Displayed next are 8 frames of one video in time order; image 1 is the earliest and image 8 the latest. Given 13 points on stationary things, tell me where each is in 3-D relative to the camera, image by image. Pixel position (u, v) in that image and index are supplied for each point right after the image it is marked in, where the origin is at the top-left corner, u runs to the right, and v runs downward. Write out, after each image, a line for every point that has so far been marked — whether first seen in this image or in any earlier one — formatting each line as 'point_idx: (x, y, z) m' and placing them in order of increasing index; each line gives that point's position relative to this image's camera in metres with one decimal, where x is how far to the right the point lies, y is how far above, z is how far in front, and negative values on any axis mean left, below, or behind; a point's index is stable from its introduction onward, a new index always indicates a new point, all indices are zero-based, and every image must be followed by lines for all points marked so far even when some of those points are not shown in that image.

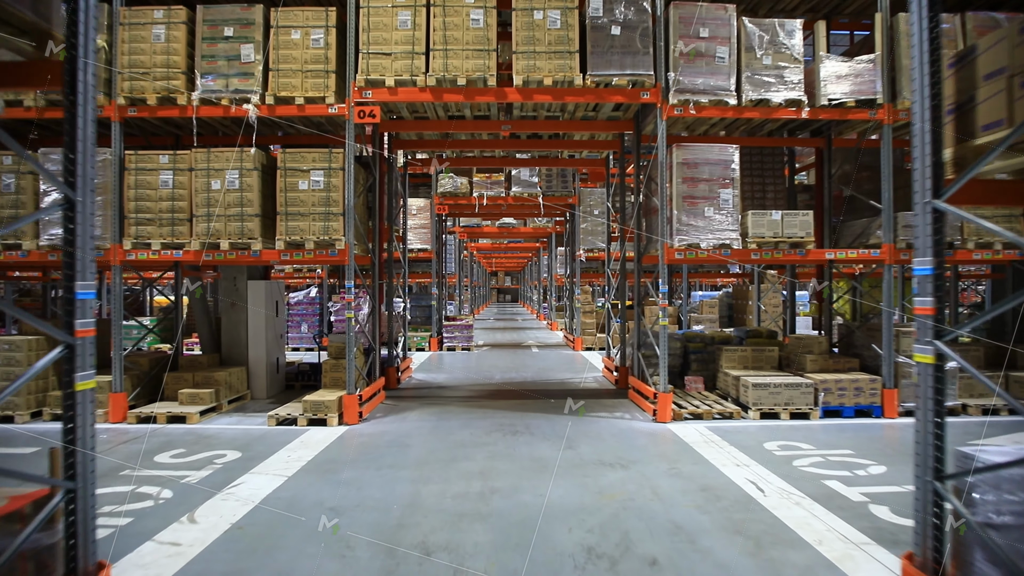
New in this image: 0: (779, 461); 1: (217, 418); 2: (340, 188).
0: (+3.0, -1.9, +5.8) m
1: (-4.3, -1.9, +7.7) m
2: (-2.5, +1.4, +7.5) m
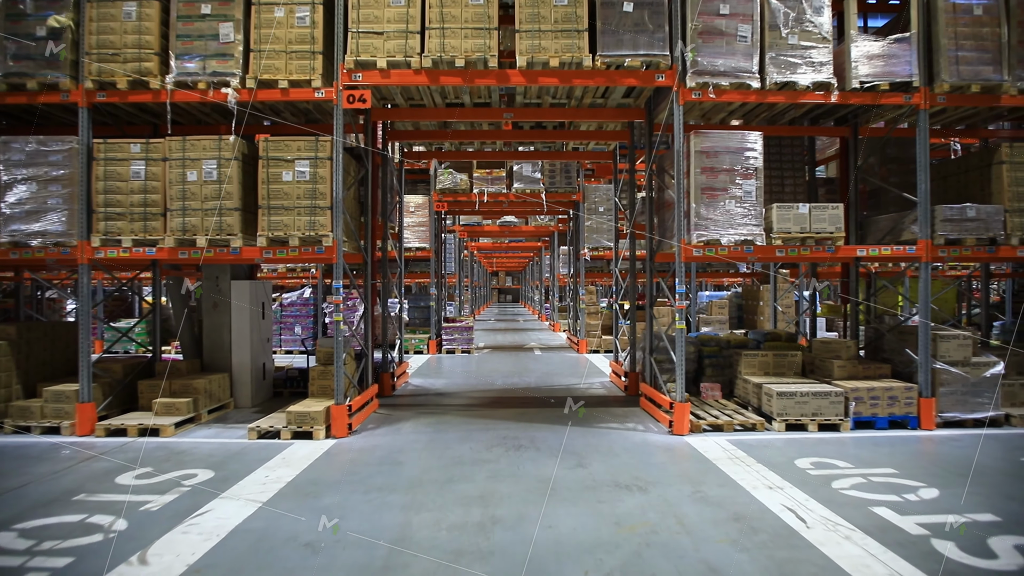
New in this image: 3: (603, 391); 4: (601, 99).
0: (+3.0, -1.9, +5.2) m
1: (-4.3, -1.9, +7.1) m
2: (-2.4, +1.4, +6.9) m
3: (+1.7, -2.0, +9.9) m
4: (+1.4, +3.0, +8.3) m
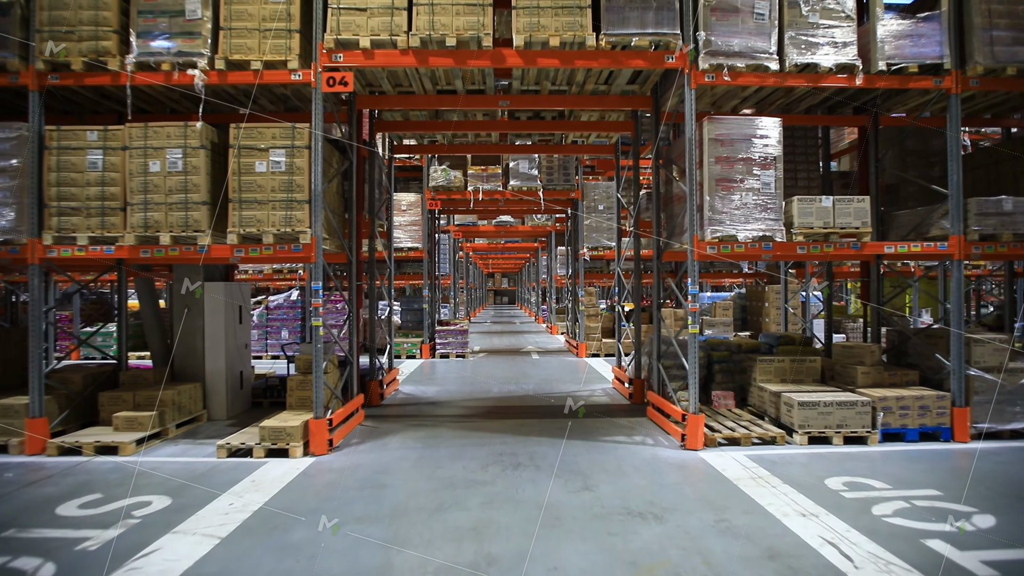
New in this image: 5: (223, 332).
0: (+3.0, -1.9, +4.6) m
1: (-4.3, -2.0, +6.4) m
2: (-2.5, +1.4, +6.3) m
3: (+1.7, -2.0, +9.3) m
4: (+1.4, +3.0, +7.7) m
5: (-4.3, -0.7, +7.9) m
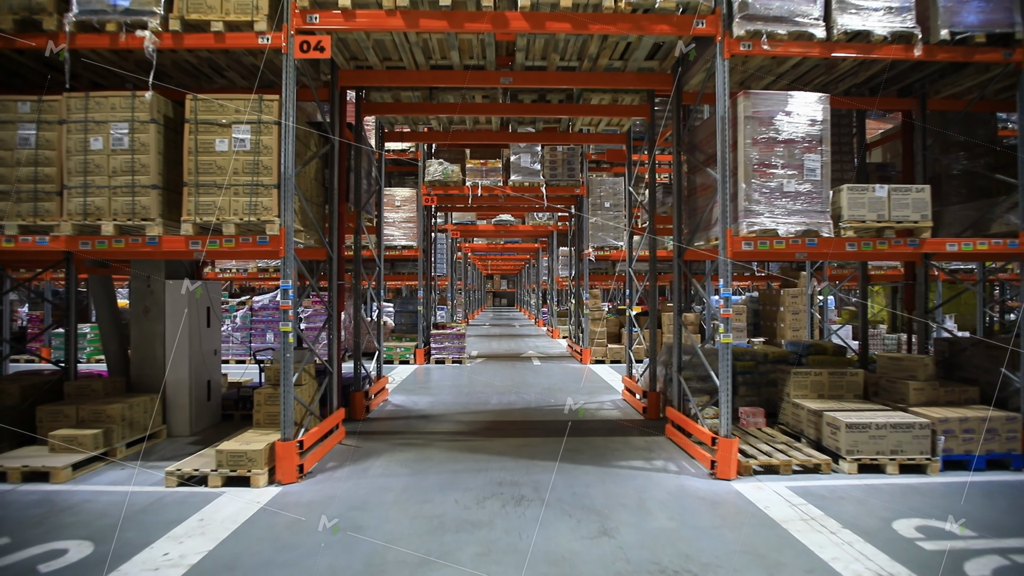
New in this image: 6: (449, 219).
0: (+3.0, -2.0, +3.7) m
1: (-4.3, -1.9, +5.5) m
2: (-2.4, +1.4, +5.4) m
3: (+1.7, -2.0, +8.4) m
4: (+1.4, +3.0, +6.8) m
5: (-4.3, -0.6, +7.0) m
6: (-2.3, +2.5, +19.3) m
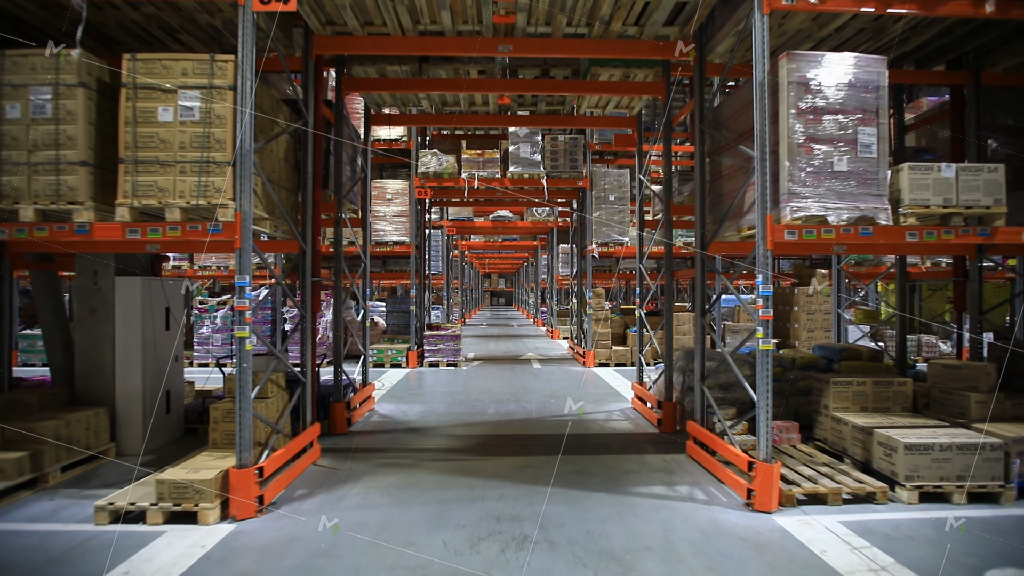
0: (+3.0, -1.9, +2.9) m
1: (-4.3, -1.9, +4.6) m
2: (-2.4, +1.4, +4.5) m
3: (+1.7, -2.0, +7.5) m
4: (+1.4, +3.0, +6.0) m
5: (-4.3, -0.6, +6.1) m
6: (-2.4, +2.6, +18.4) m
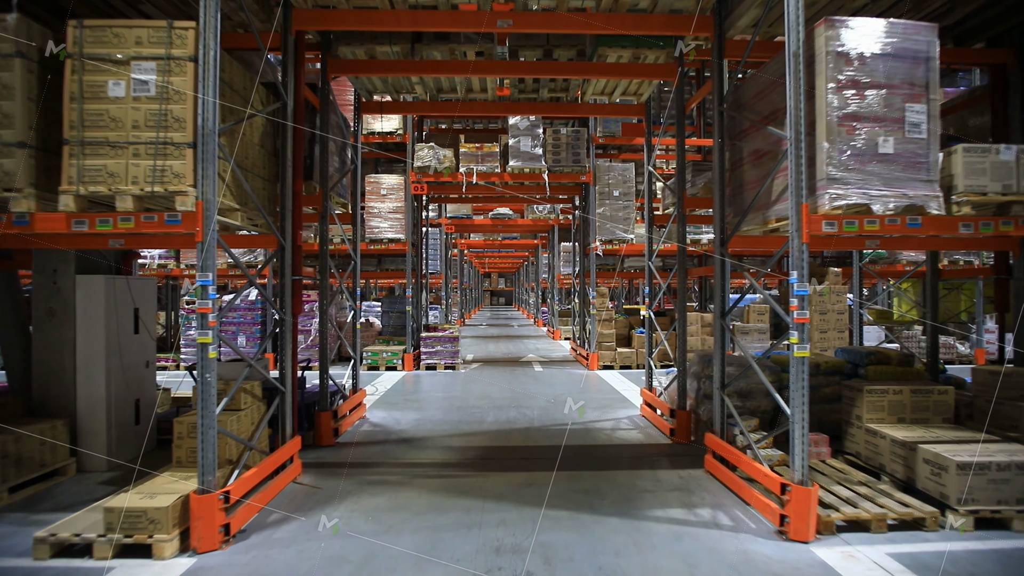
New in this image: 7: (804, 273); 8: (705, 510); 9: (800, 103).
0: (+3.0, -1.9, +2.3) m
1: (-4.3, -1.9, +4.1) m
2: (-2.4, +1.4, +3.9) m
3: (+1.7, -2.0, +7.0) m
4: (+1.4, +3.0, +5.4) m
5: (-4.3, -0.6, +5.5) m
6: (-2.4, +2.6, +17.8) m
7: (+2.2, +0.1, +4.0) m
8: (+1.7, -1.9, +4.6) m
9: (+2.2, +1.4, +4.1) m
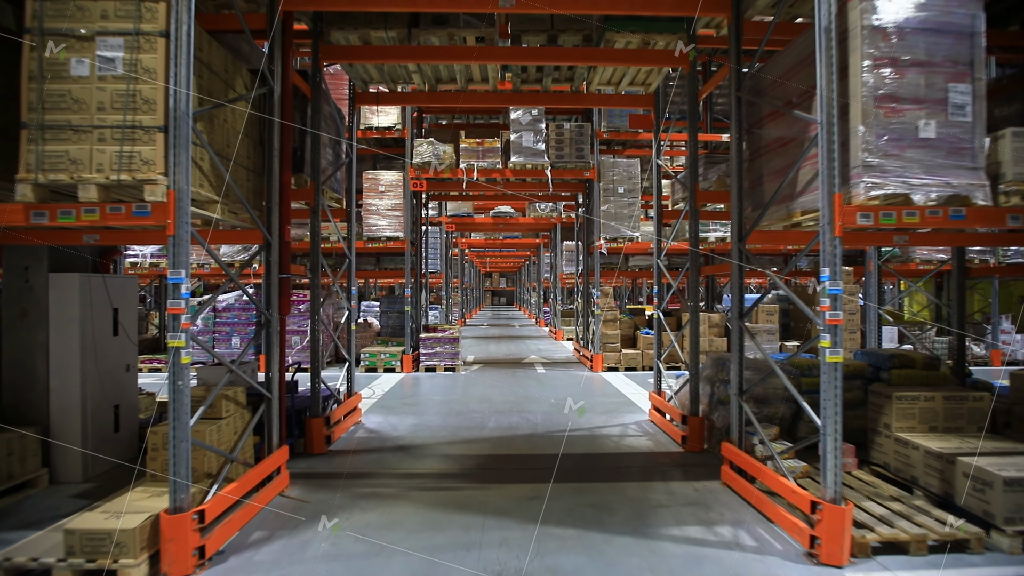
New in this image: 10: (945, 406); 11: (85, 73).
0: (+3.0, -1.9, +1.9) m
1: (-4.3, -1.9, +3.7) m
2: (-2.4, +1.5, +3.6) m
3: (+1.7, -1.9, +6.6) m
4: (+1.4, +3.0, +5.0) m
5: (-4.3, -0.6, +5.2) m
6: (-2.3, +2.6, +17.5) m
7: (+2.3, +0.1, +3.7) m
8: (+1.7, -1.9, +4.2) m
9: (+2.2, +1.4, +3.7) m
10: (+4.1, -1.1, +5.0) m
11: (-2.9, +1.5, +3.6) m
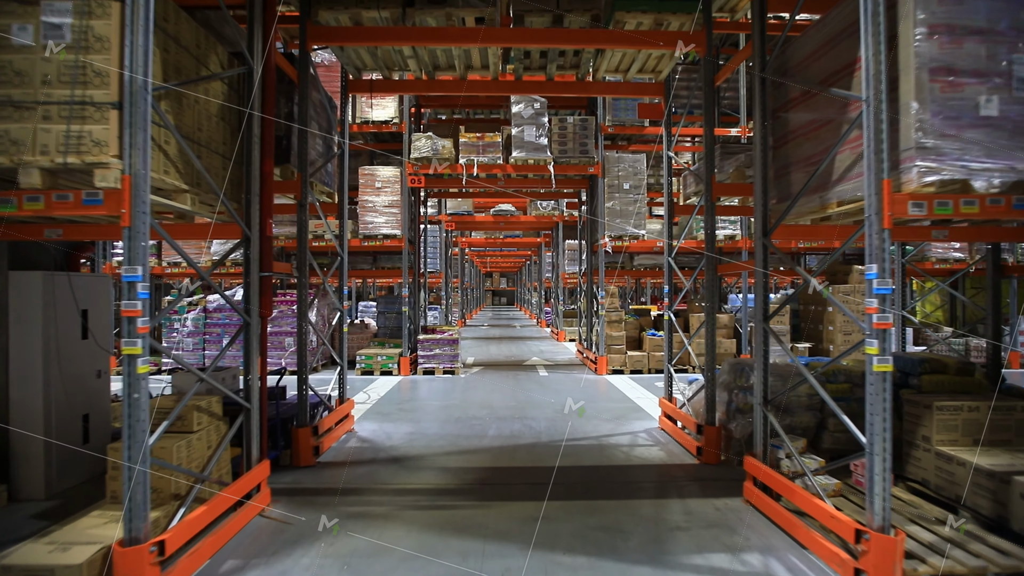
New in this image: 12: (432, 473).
0: (+3.1, -1.9, +1.5) m
1: (-4.2, -1.9, +3.3) m
2: (-2.4, +1.5, +3.1) m
3: (+1.7, -1.9, +6.2) m
4: (+1.4, +3.0, +4.6) m
5: (-4.3, -0.6, +4.7) m
6: (-2.3, +2.6, +17.0) m
7: (+2.3, +0.1, +3.2) m
8: (+1.7, -1.9, +3.8) m
9: (+2.3, +1.4, +3.3) m
10: (+4.1, -1.1, +4.5) m
11: (-2.9, +1.5, +3.1) m
12: (-0.9, -1.9, +5.6) m
